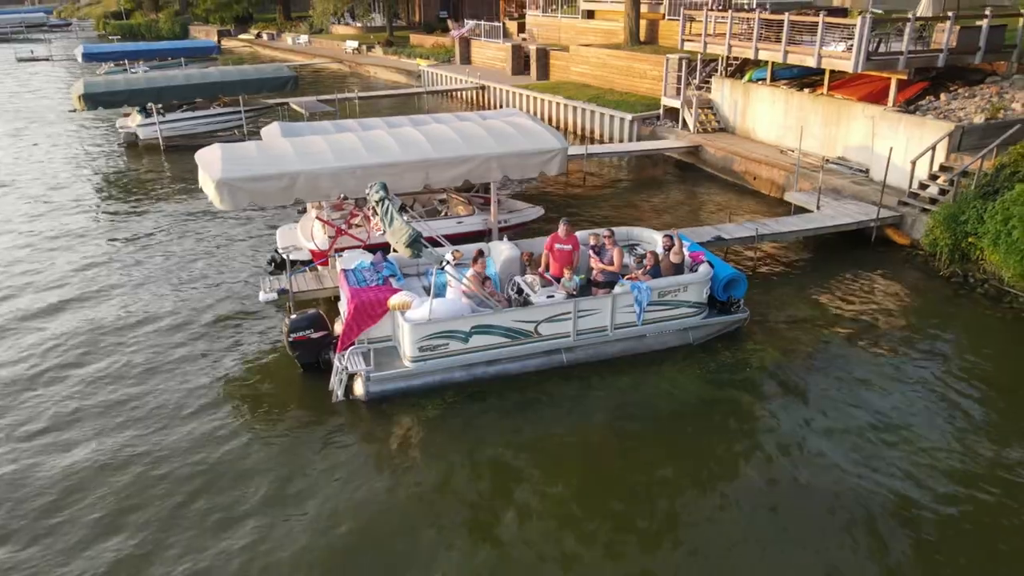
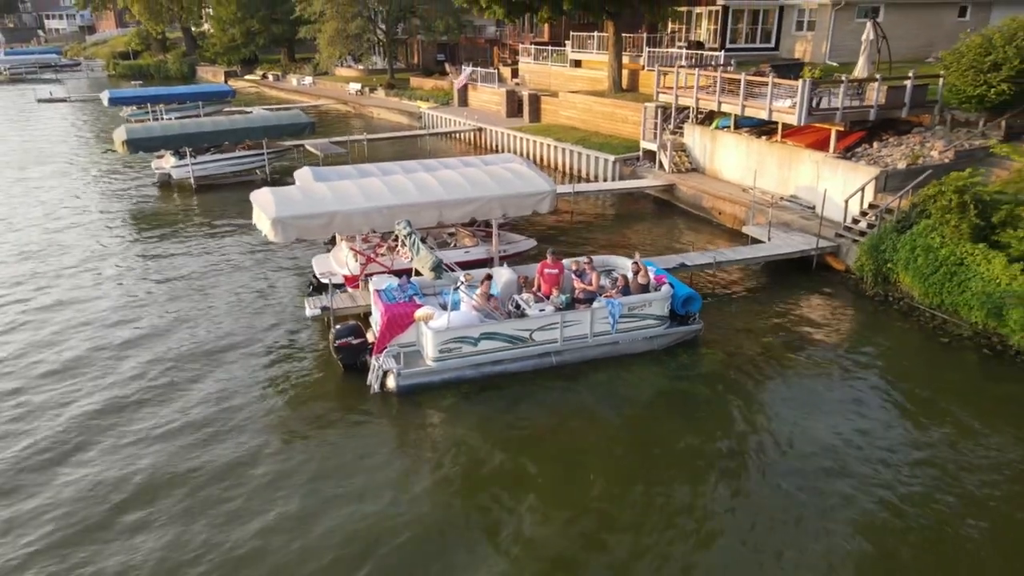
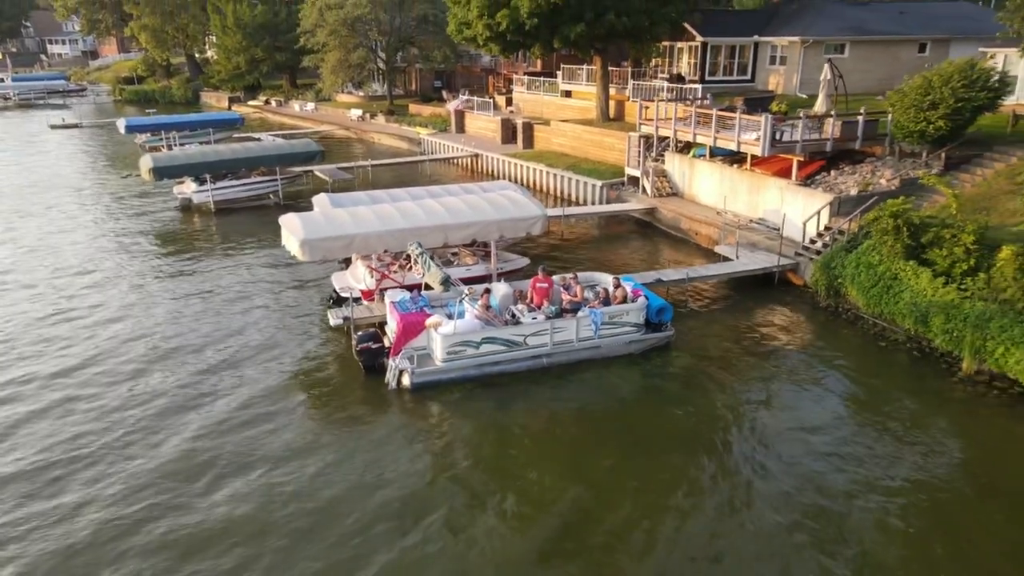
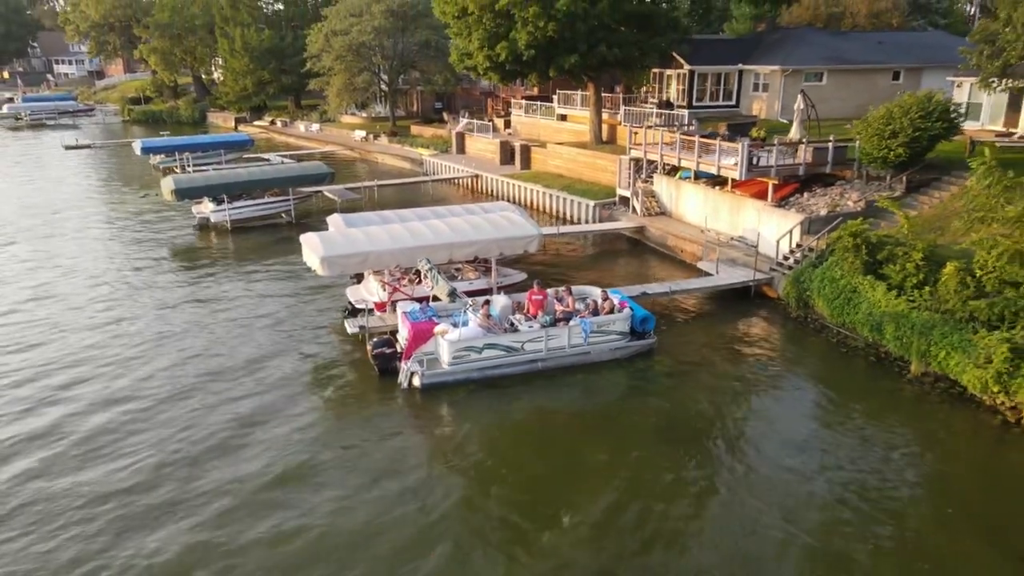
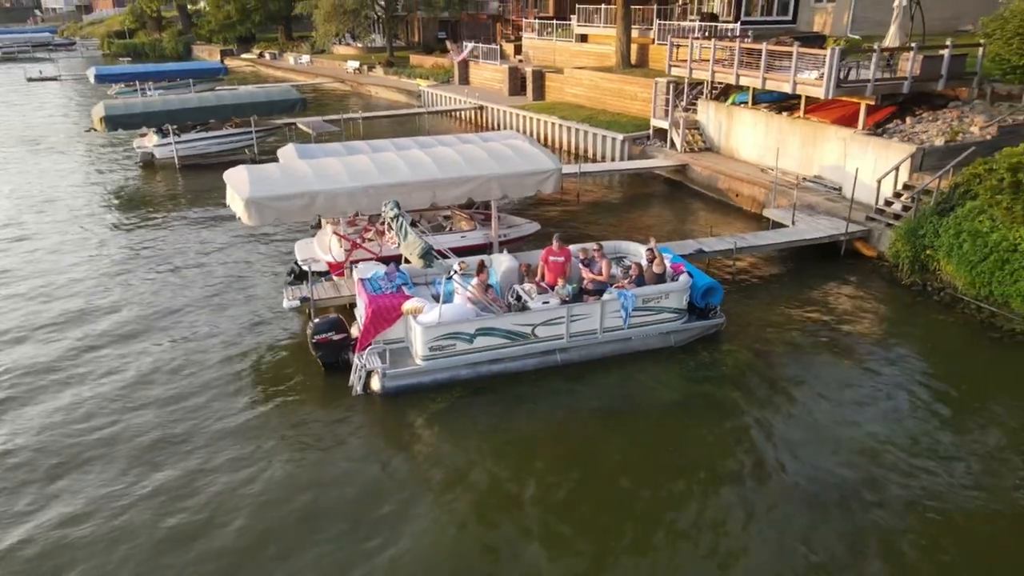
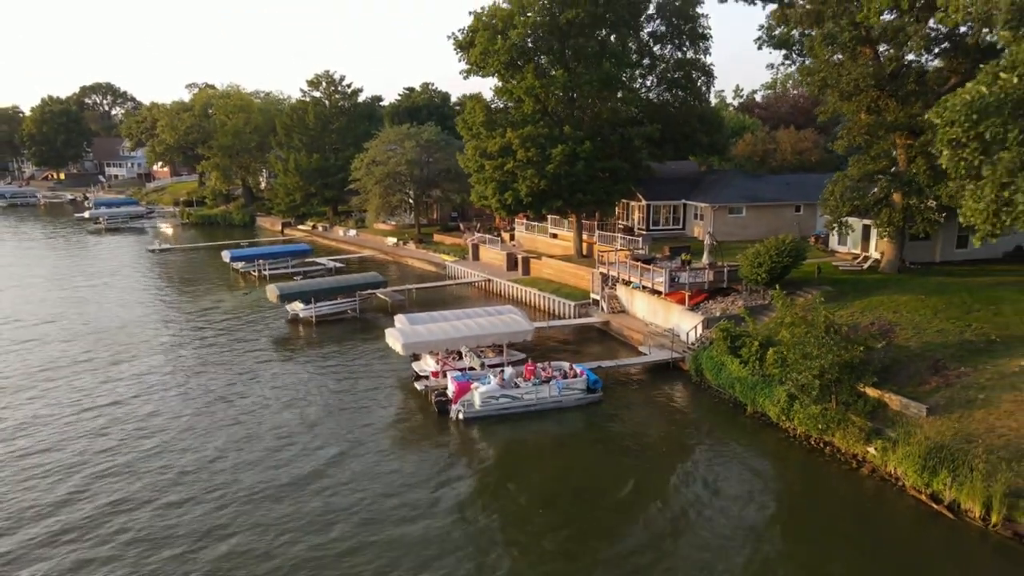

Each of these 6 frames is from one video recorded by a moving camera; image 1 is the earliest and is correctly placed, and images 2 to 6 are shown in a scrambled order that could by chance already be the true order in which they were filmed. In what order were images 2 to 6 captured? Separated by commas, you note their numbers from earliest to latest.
5, 2, 3, 4, 6
